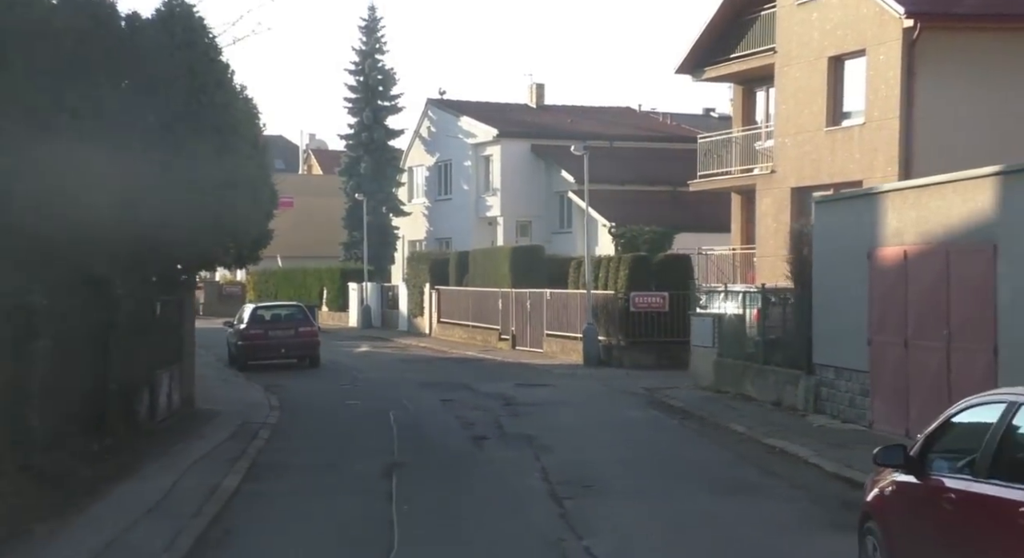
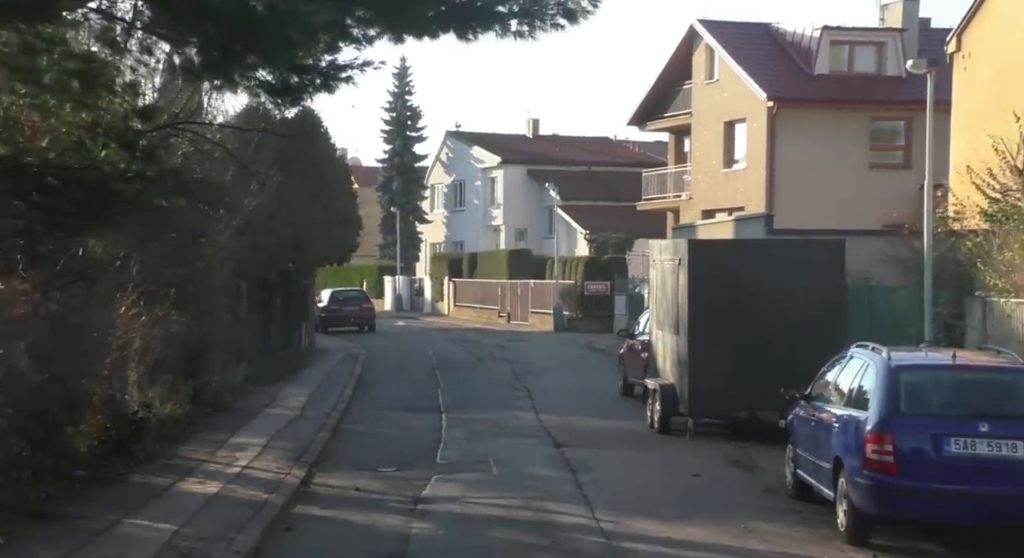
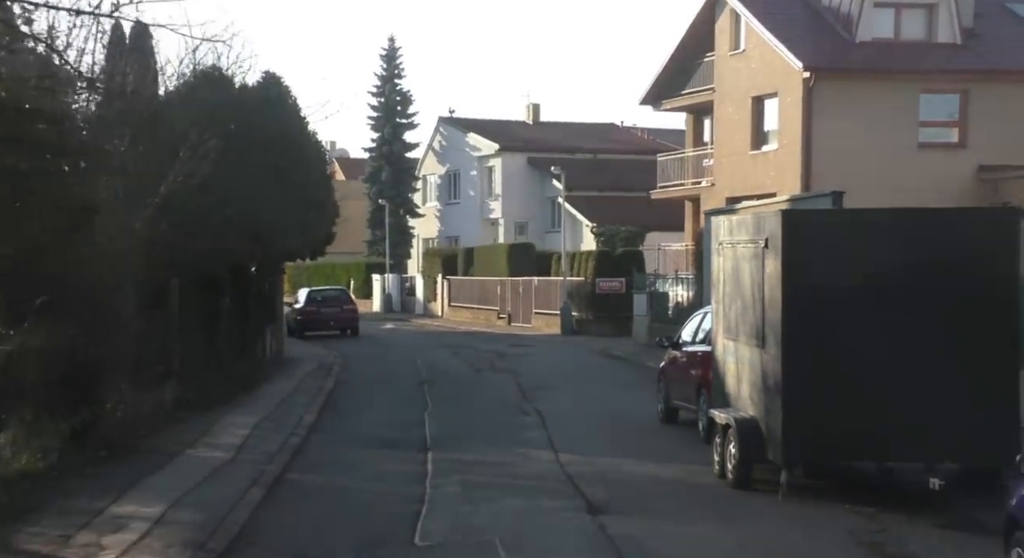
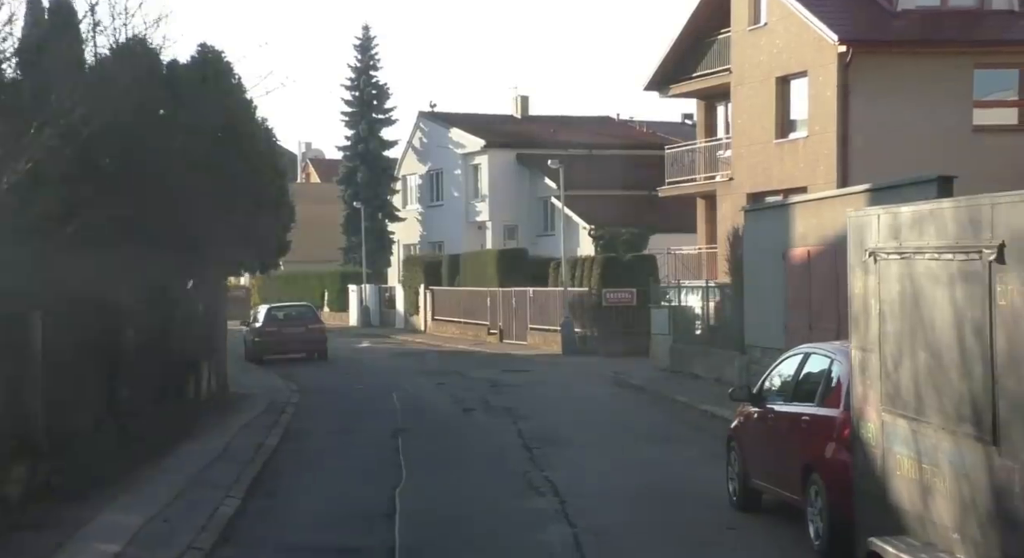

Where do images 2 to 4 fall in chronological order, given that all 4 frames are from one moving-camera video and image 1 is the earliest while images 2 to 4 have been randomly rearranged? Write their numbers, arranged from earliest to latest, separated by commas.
4, 3, 2
